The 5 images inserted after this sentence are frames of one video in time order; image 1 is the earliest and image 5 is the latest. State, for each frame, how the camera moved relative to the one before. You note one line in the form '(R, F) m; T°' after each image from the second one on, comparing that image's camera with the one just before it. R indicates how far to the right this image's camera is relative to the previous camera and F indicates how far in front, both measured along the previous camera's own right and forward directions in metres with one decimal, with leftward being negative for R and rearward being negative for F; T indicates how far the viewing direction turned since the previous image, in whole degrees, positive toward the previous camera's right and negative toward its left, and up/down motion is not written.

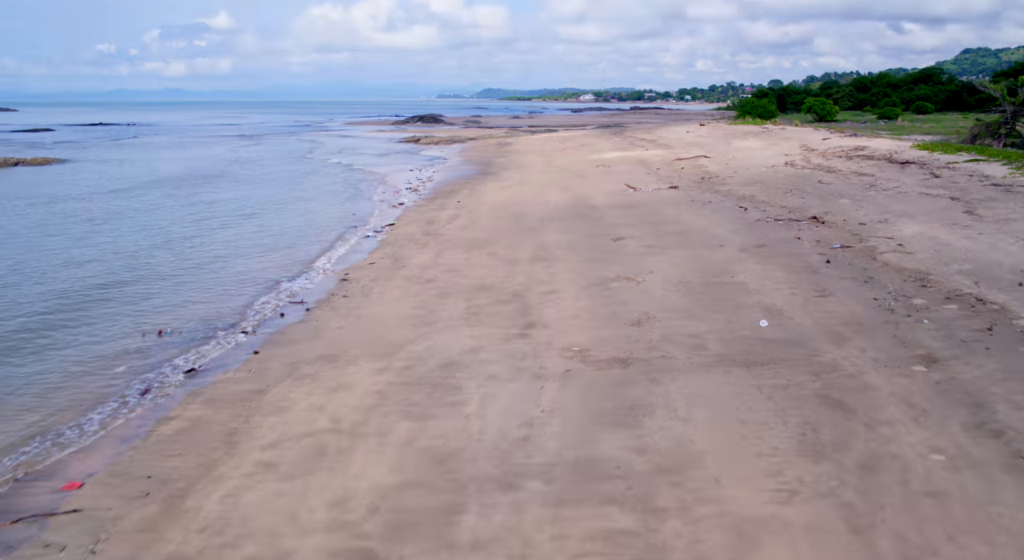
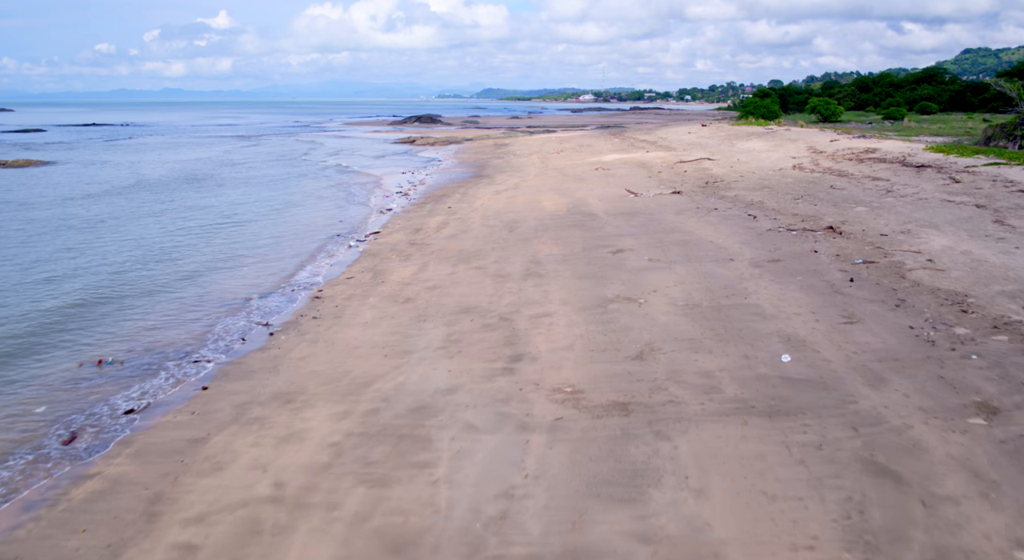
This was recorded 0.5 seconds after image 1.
(+0.2, +0.9) m; 0°
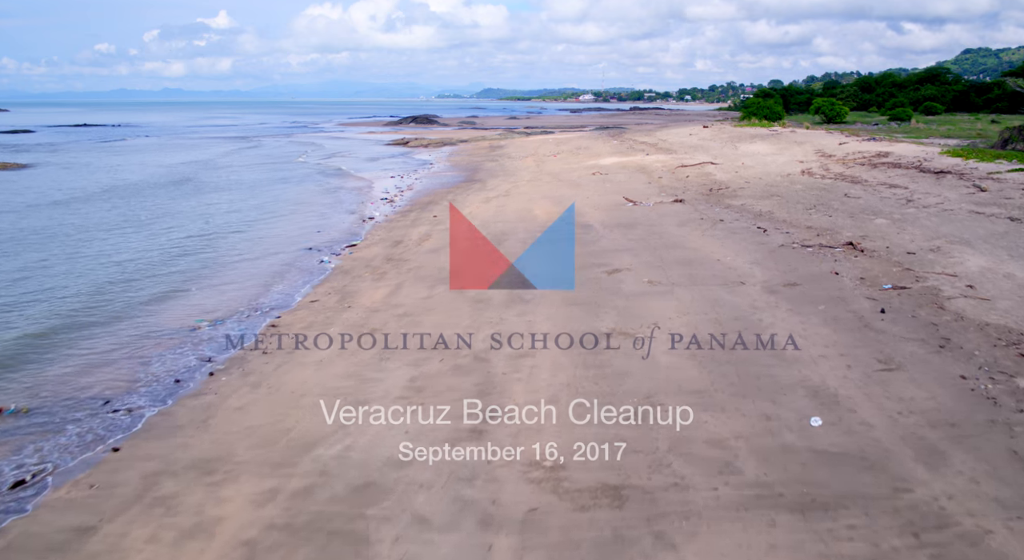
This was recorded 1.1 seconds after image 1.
(+0.2, +1.1) m; 0°
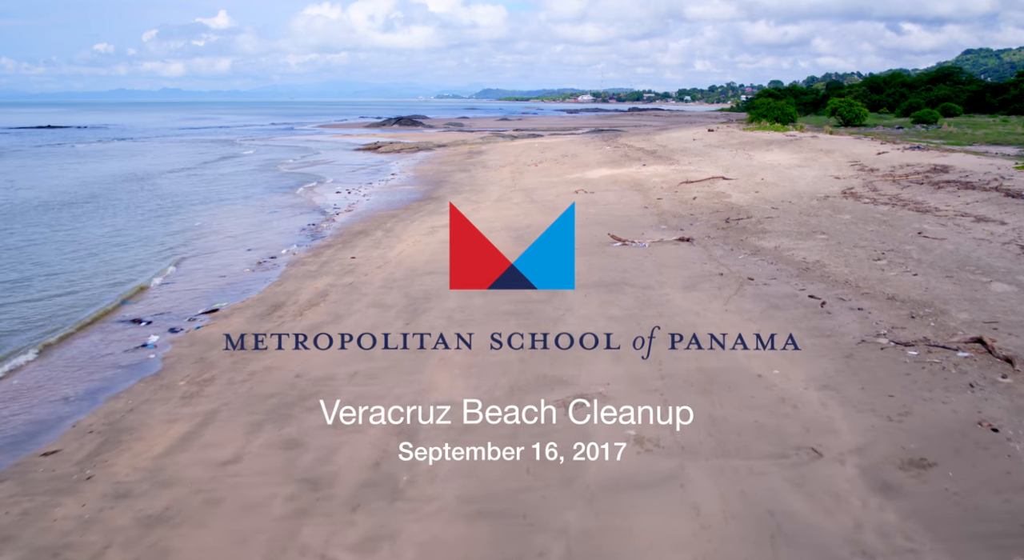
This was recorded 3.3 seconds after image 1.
(+0.9, +3.9) m; 0°
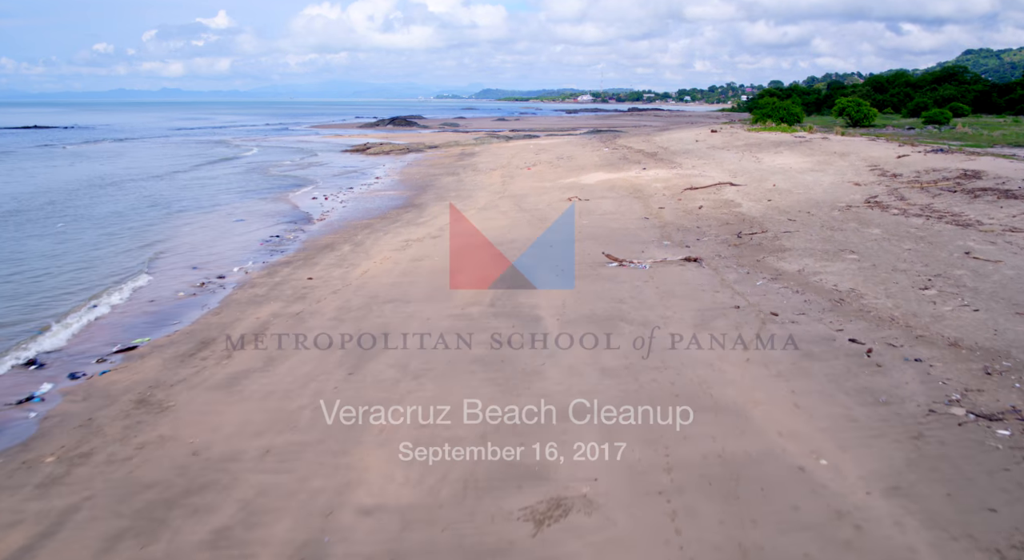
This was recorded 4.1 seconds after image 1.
(+0.3, +1.4) m; 0°
